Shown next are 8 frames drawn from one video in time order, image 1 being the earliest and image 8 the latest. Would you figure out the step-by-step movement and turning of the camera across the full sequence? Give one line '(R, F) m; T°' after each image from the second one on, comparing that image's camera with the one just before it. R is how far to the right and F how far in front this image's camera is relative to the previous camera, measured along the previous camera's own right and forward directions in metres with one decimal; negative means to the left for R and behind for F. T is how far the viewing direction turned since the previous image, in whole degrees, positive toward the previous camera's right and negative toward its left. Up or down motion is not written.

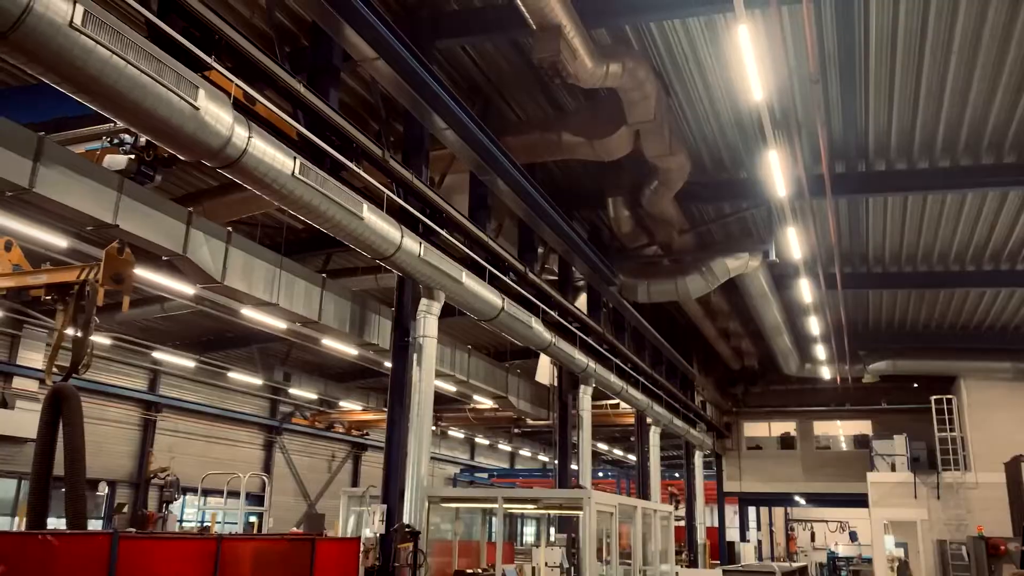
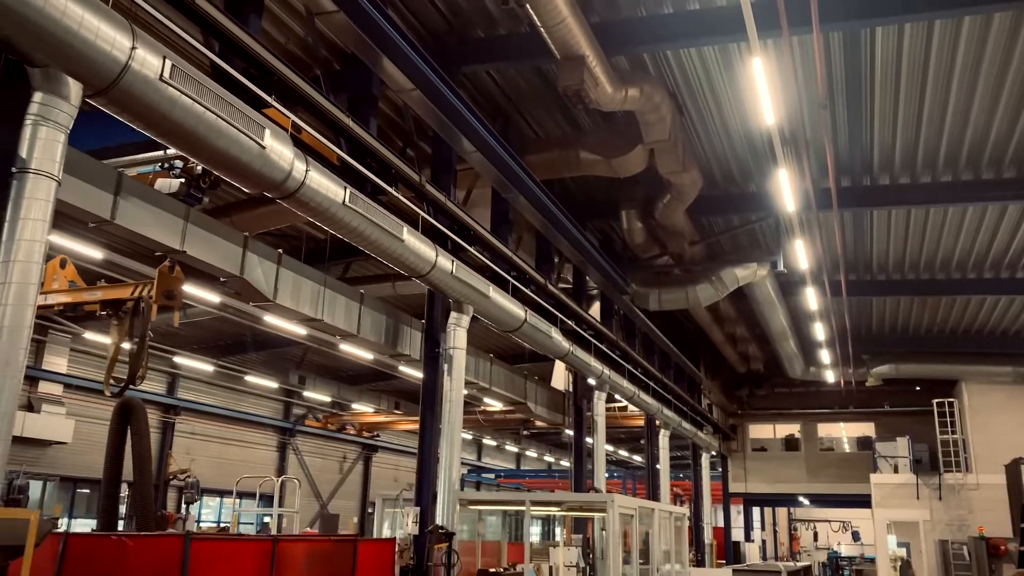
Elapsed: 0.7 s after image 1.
(-0.2, -0.4) m; 0°
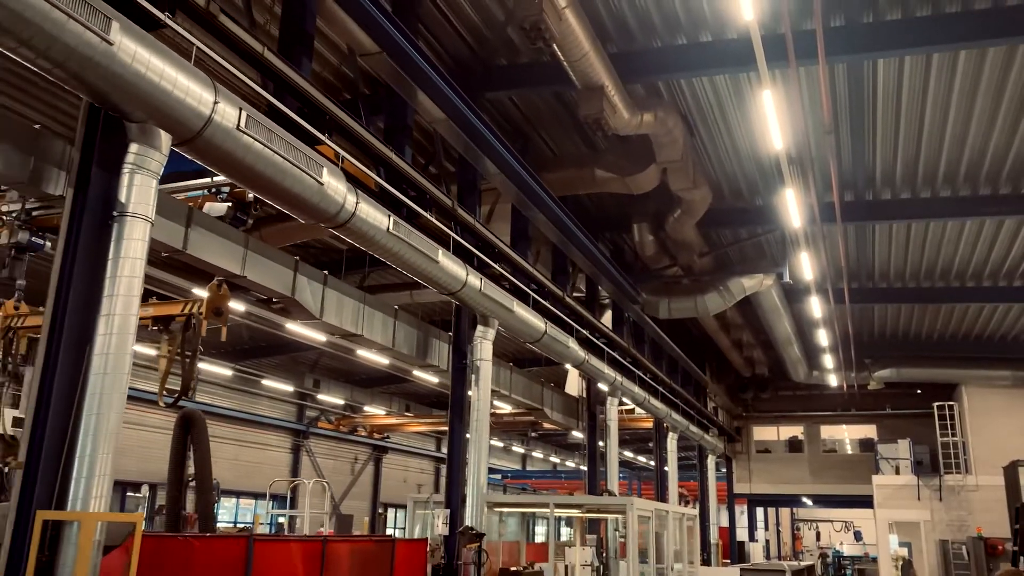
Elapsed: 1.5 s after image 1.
(-0.2, -0.5) m; 0°
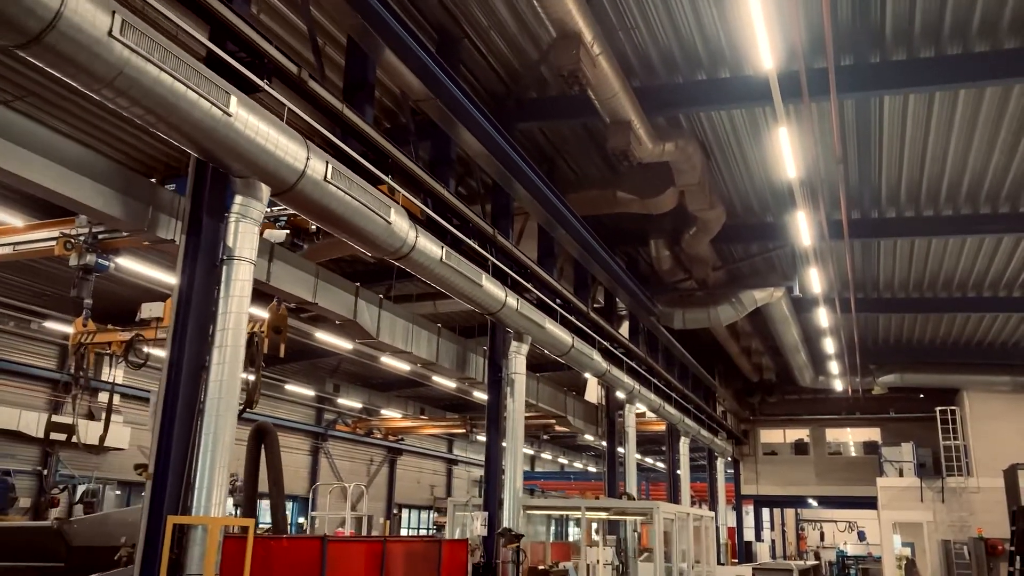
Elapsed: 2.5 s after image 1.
(-0.3, -0.6) m; 0°
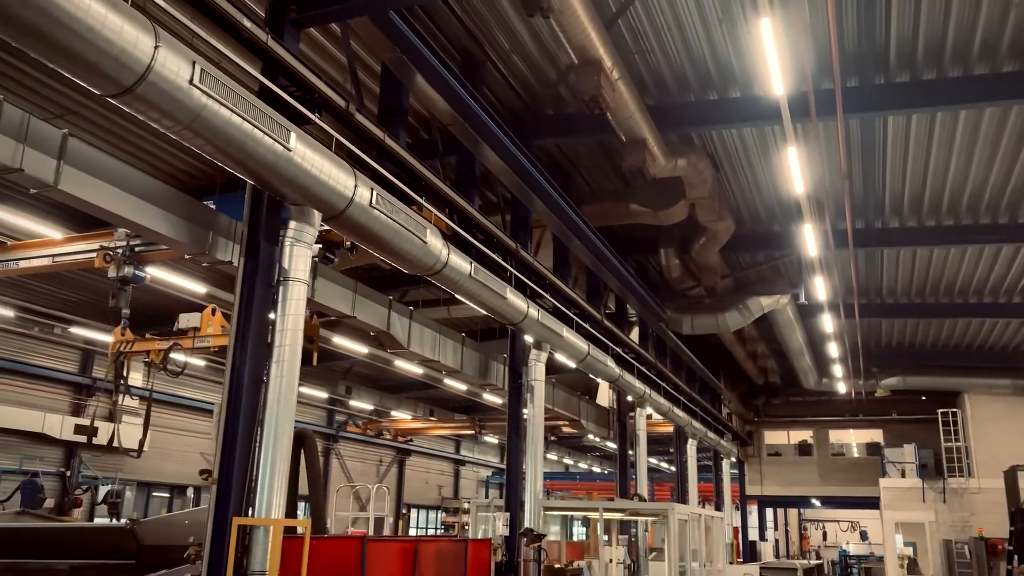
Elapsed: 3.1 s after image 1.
(-0.2, -0.4) m; 0°
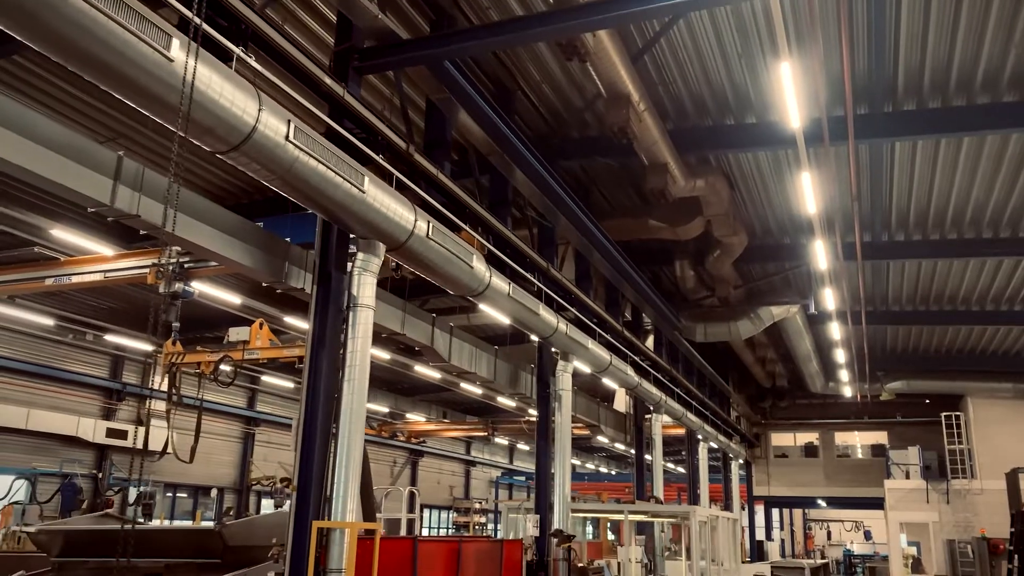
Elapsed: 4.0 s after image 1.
(-0.3, -0.5) m; 0°
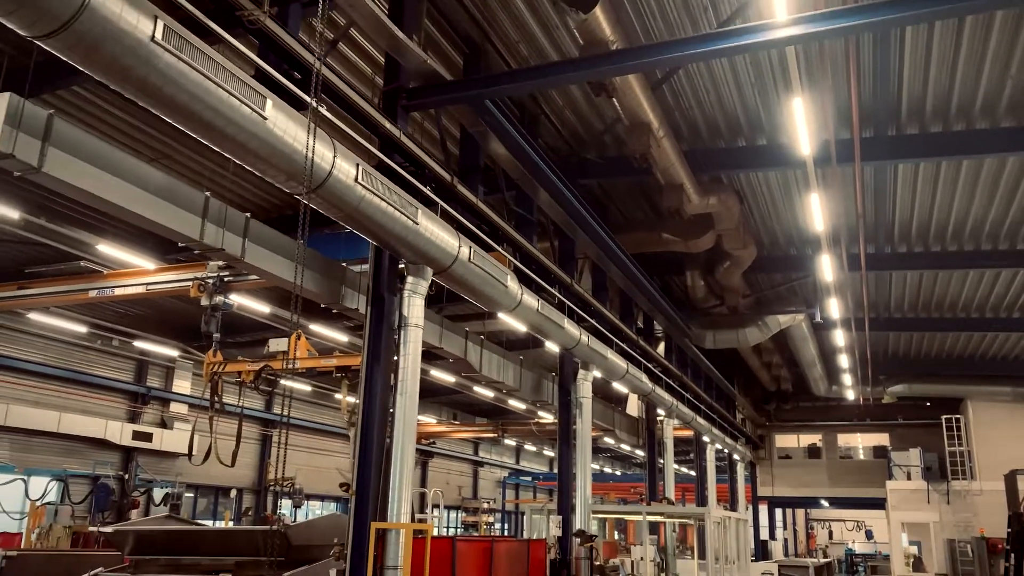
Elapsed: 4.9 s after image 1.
(-0.3, -0.5) m; 0°
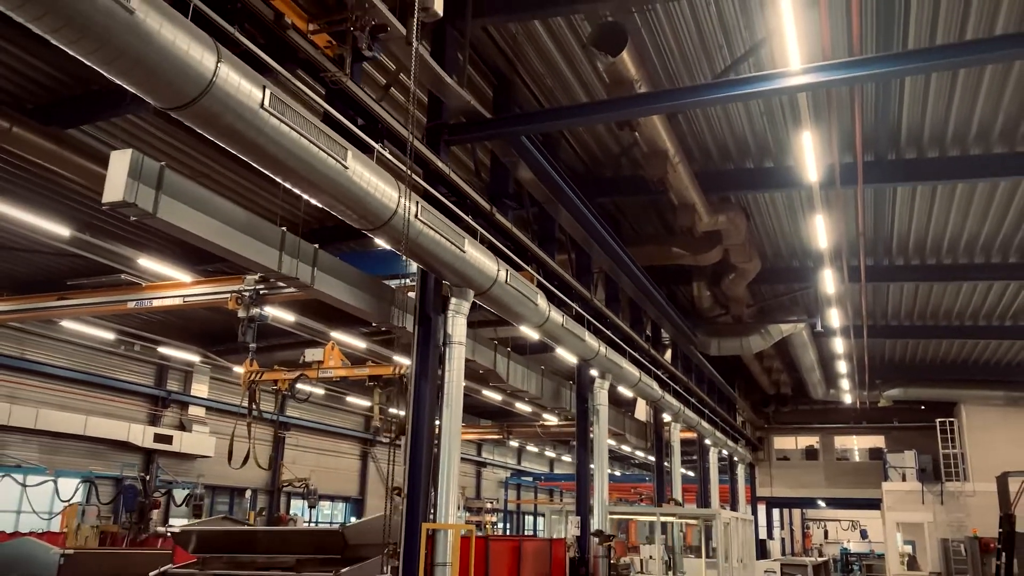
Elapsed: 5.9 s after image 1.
(-0.3, -0.6) m; 0°
